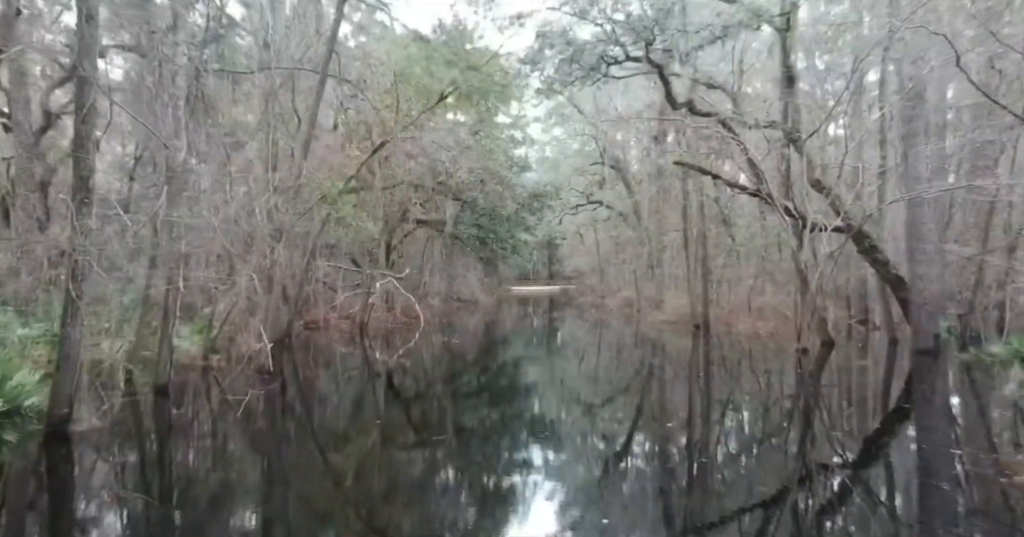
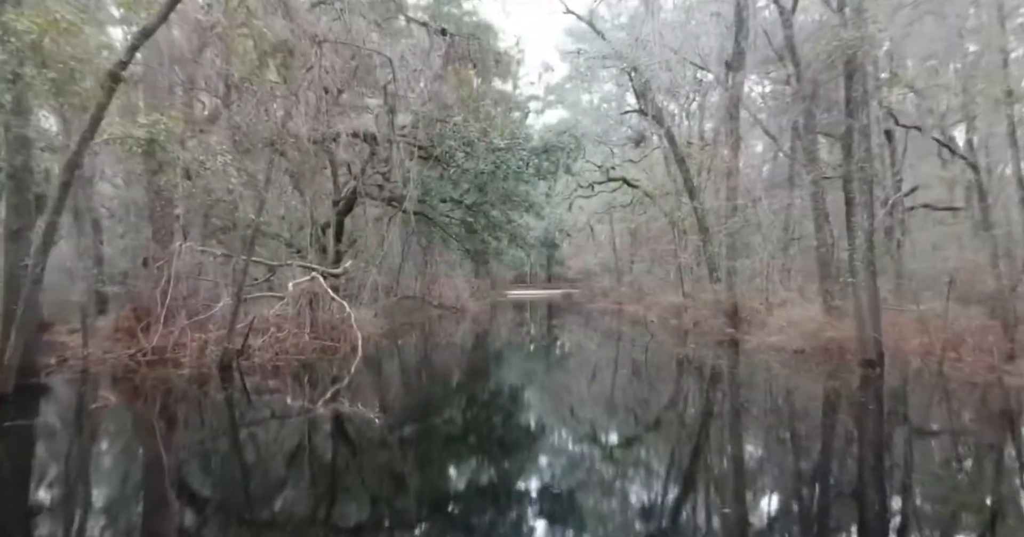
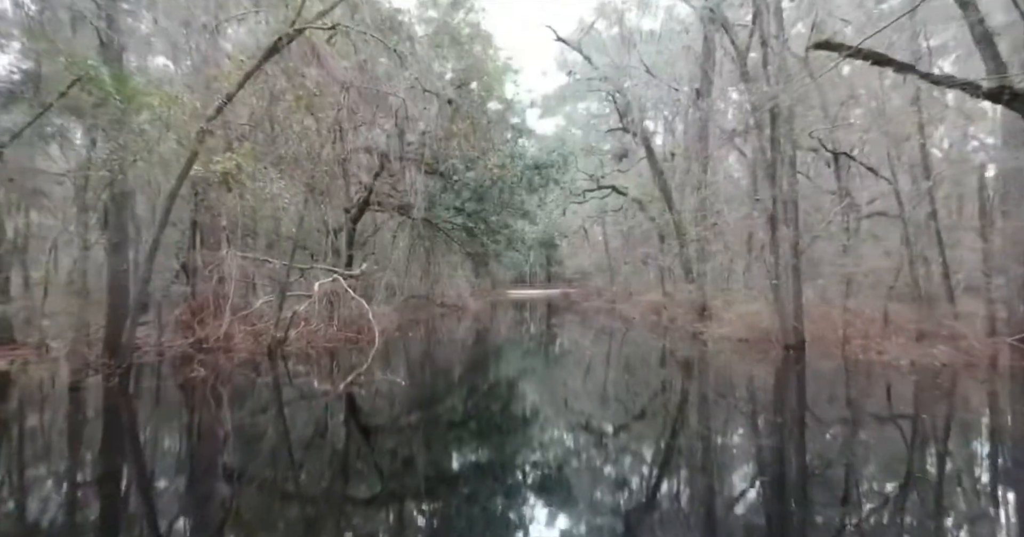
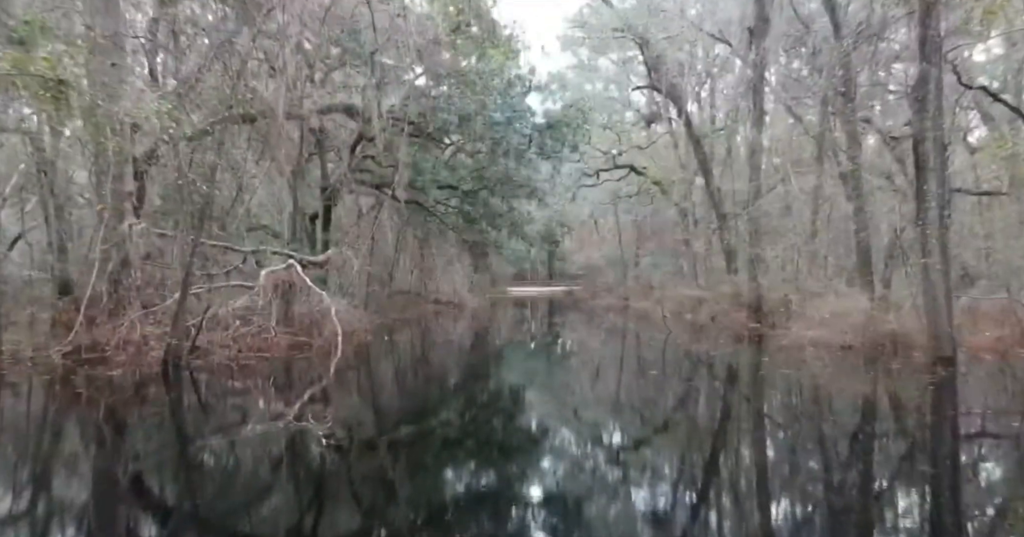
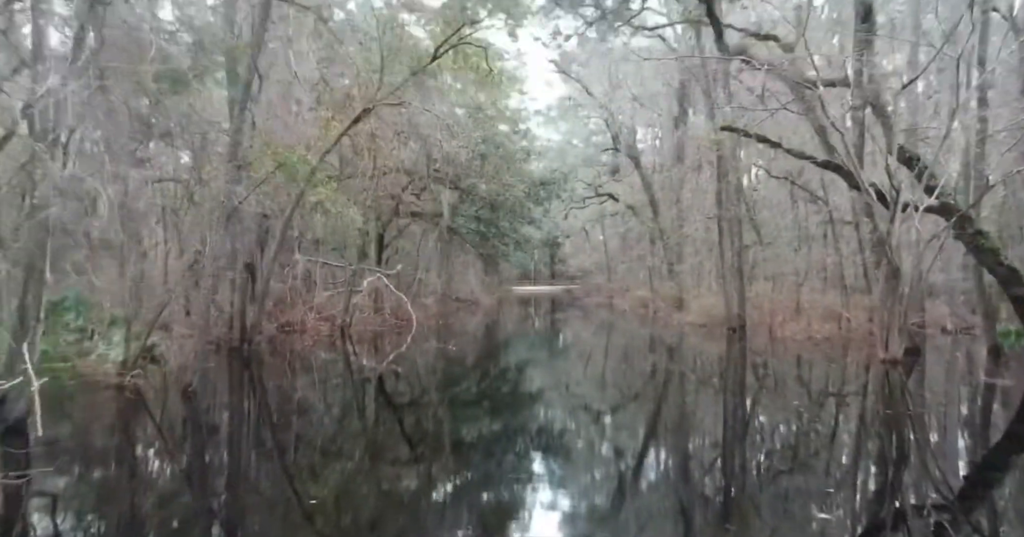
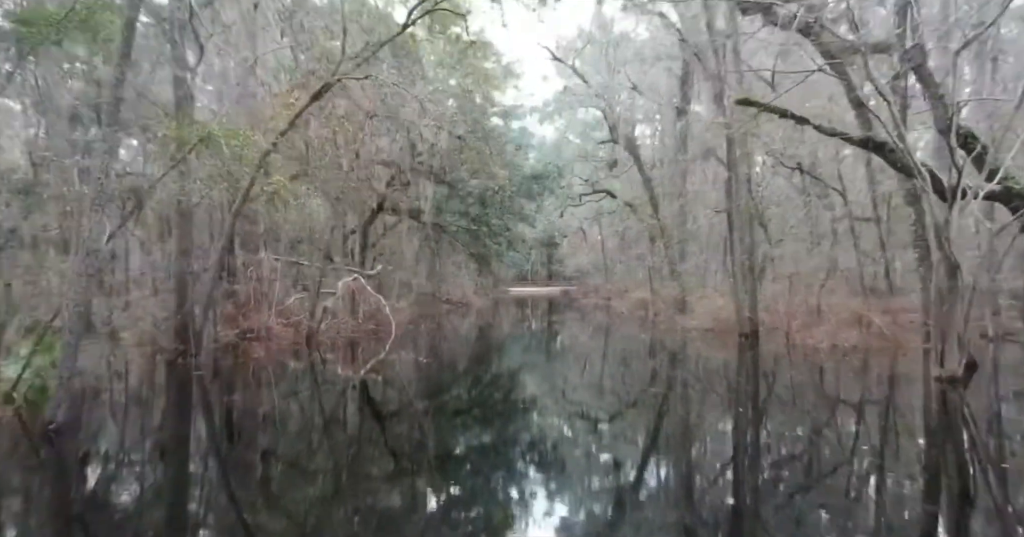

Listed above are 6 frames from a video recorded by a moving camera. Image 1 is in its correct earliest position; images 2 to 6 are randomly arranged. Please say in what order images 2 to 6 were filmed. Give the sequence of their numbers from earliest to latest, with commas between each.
5, 6, 3, 2, 4
